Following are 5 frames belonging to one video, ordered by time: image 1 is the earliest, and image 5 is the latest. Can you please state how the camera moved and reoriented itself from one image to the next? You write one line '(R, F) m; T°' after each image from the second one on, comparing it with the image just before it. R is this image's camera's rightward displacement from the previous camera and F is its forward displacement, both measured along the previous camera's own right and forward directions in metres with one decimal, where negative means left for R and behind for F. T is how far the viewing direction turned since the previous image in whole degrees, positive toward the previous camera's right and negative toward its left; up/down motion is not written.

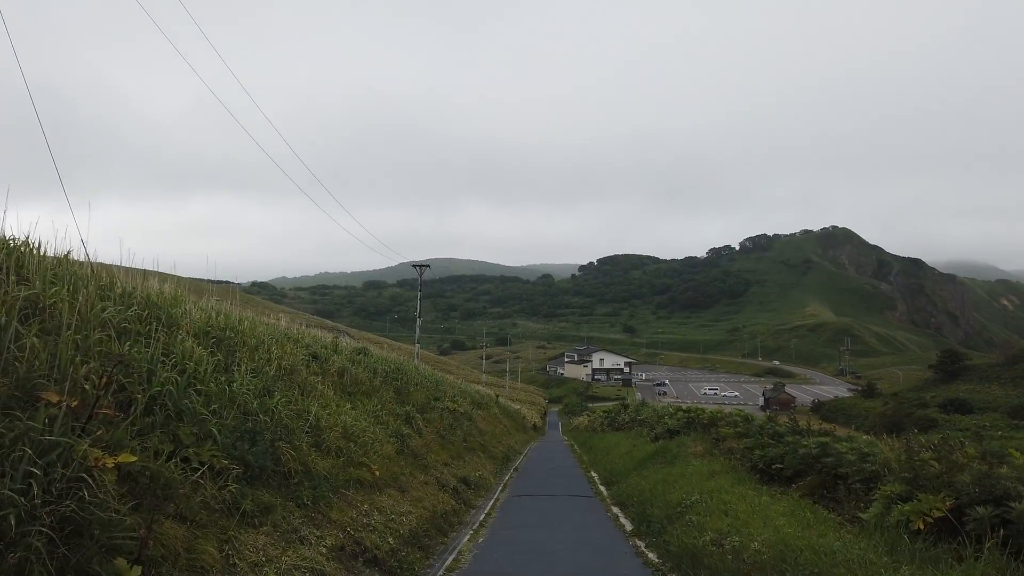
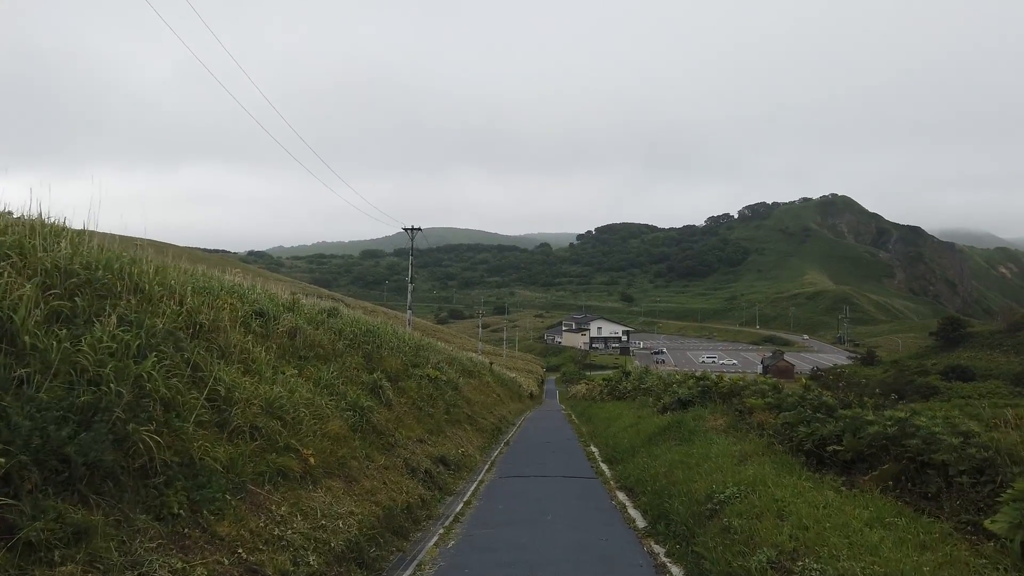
(+0.2, +2.1) m; 0°
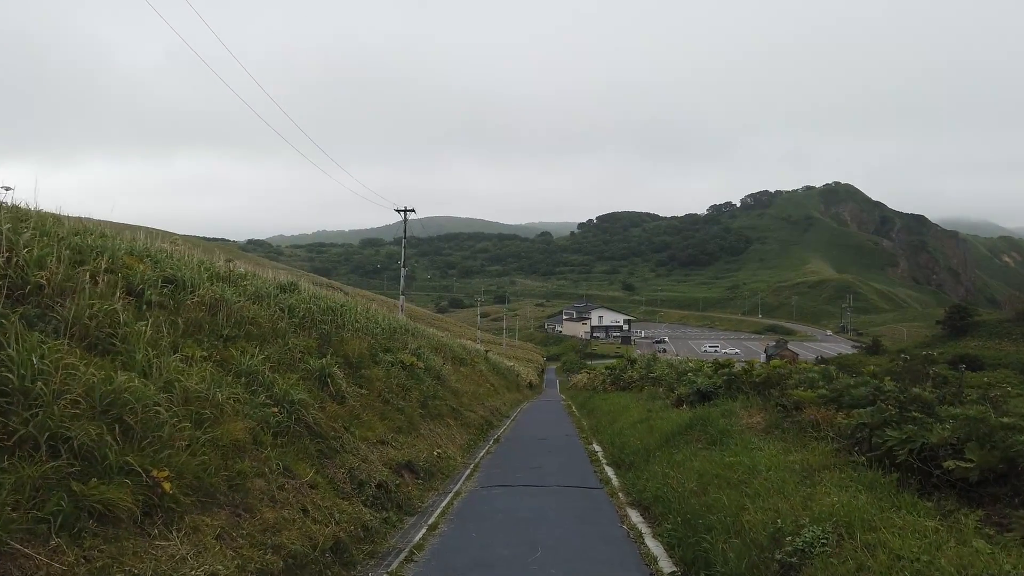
(+0.3, +2.3) m; 0°
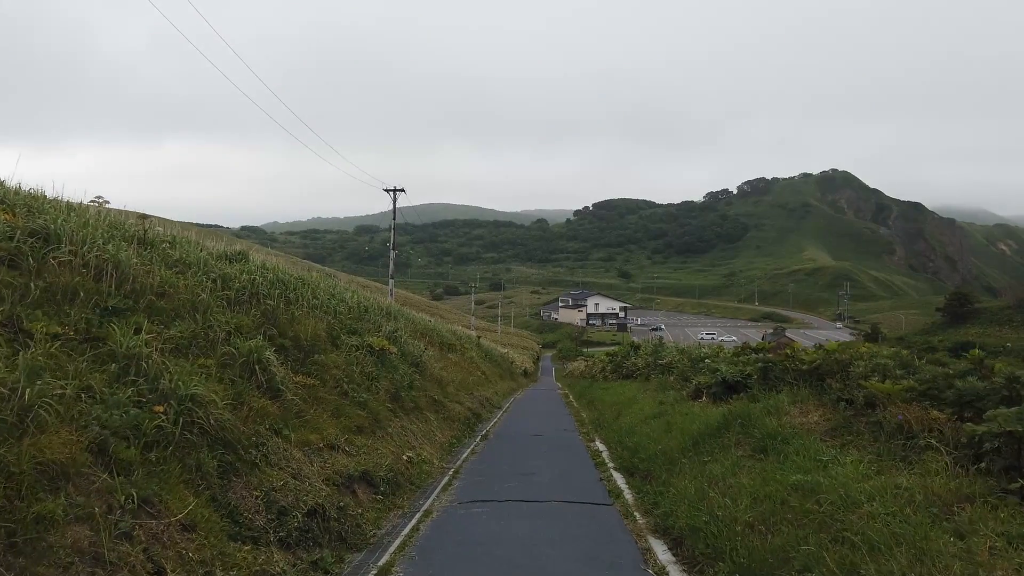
(+0.1, +2.0) m; 0°
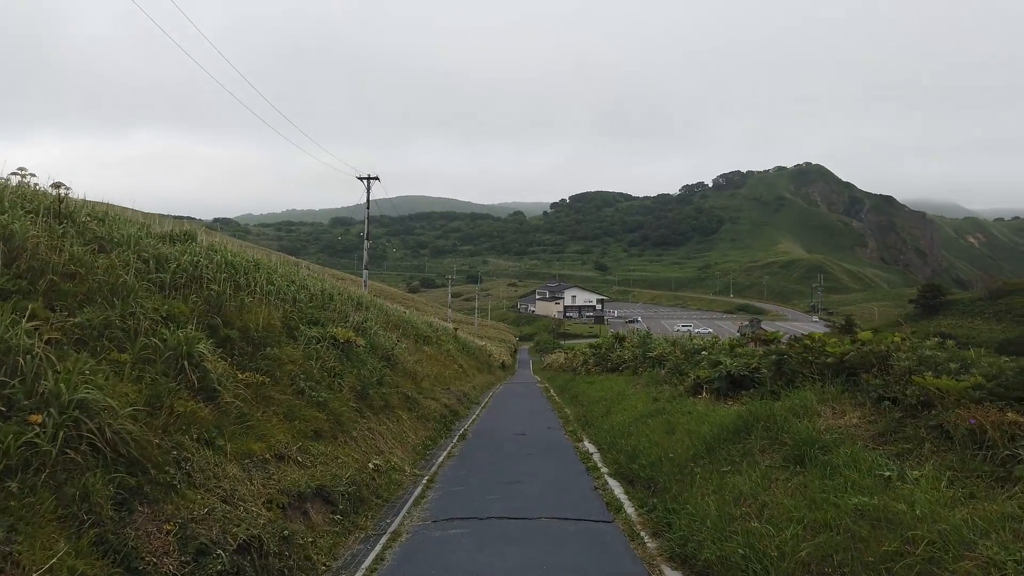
(-0.1, +1.1) m; +2°
